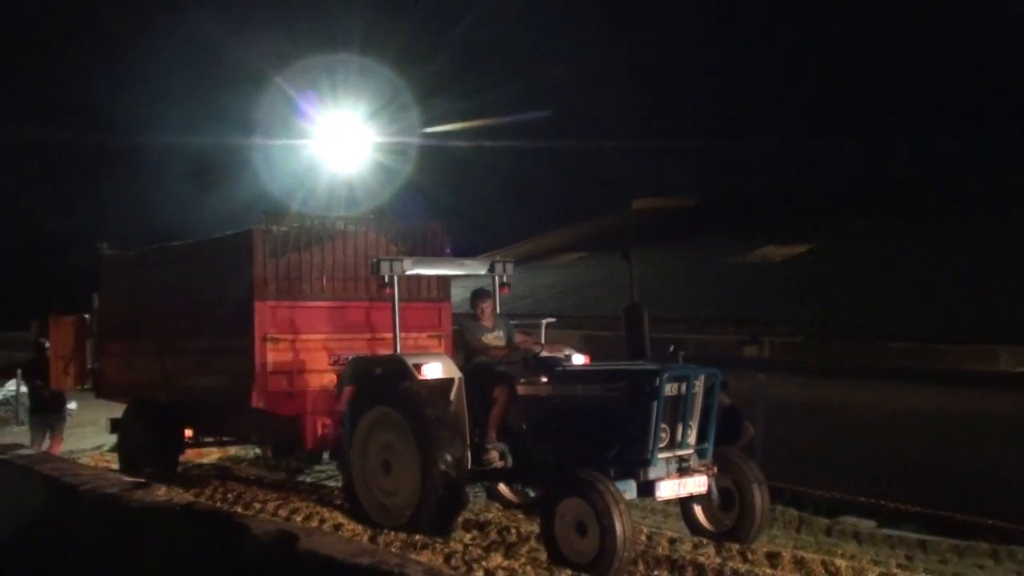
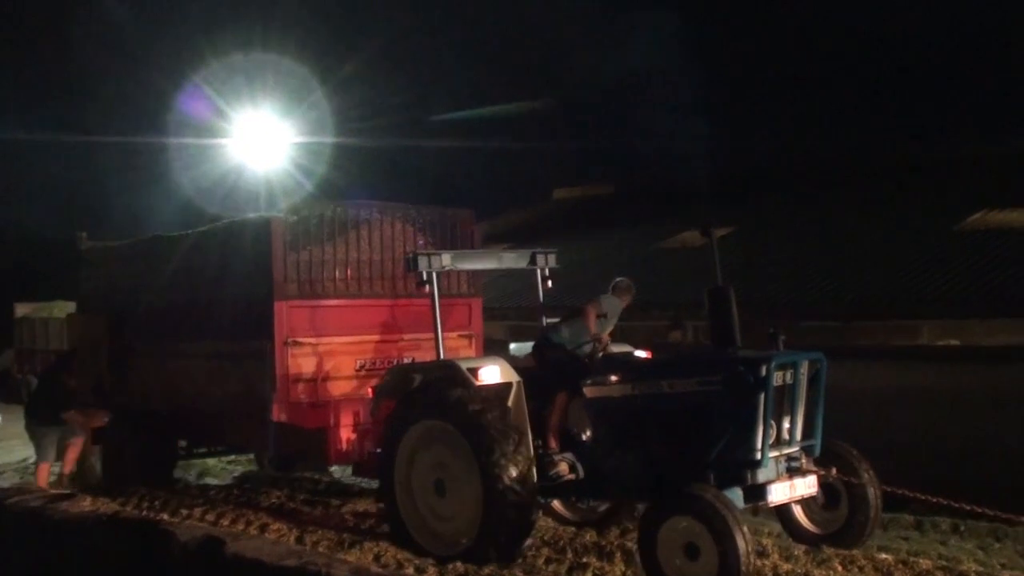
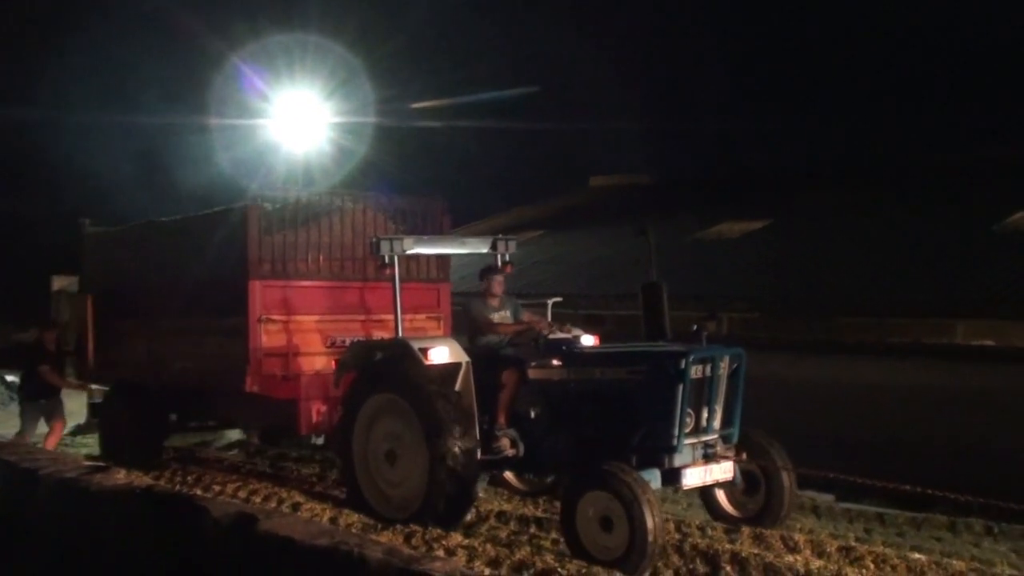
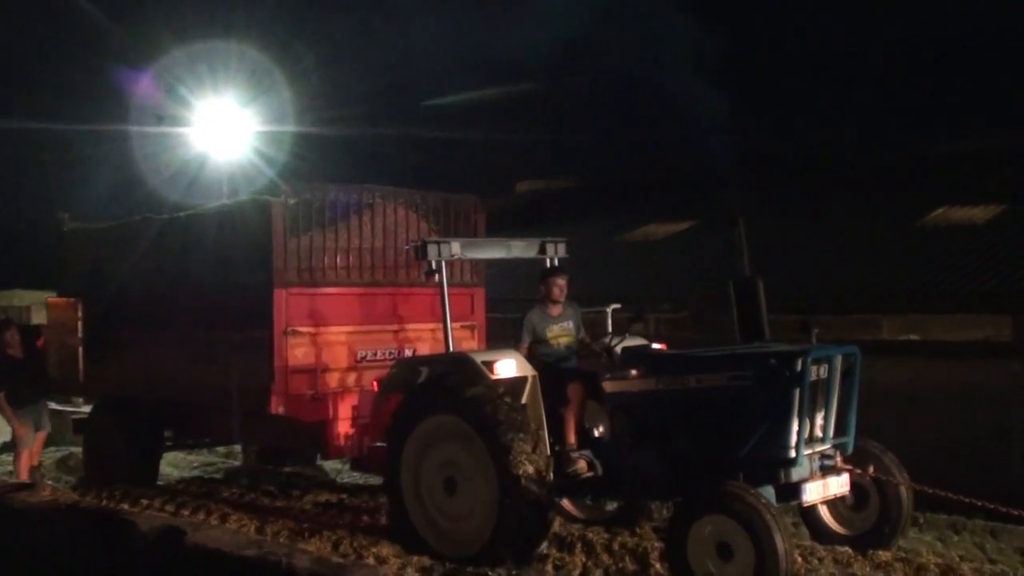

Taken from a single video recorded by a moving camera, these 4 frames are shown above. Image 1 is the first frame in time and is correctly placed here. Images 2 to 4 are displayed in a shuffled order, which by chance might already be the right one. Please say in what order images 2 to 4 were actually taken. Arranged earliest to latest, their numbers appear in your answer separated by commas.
3, 2, 4
